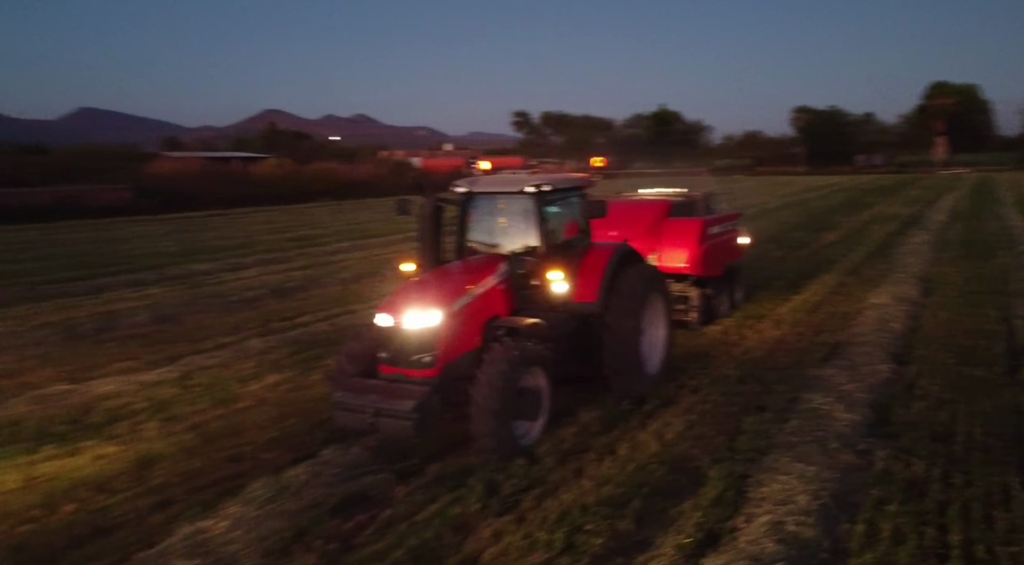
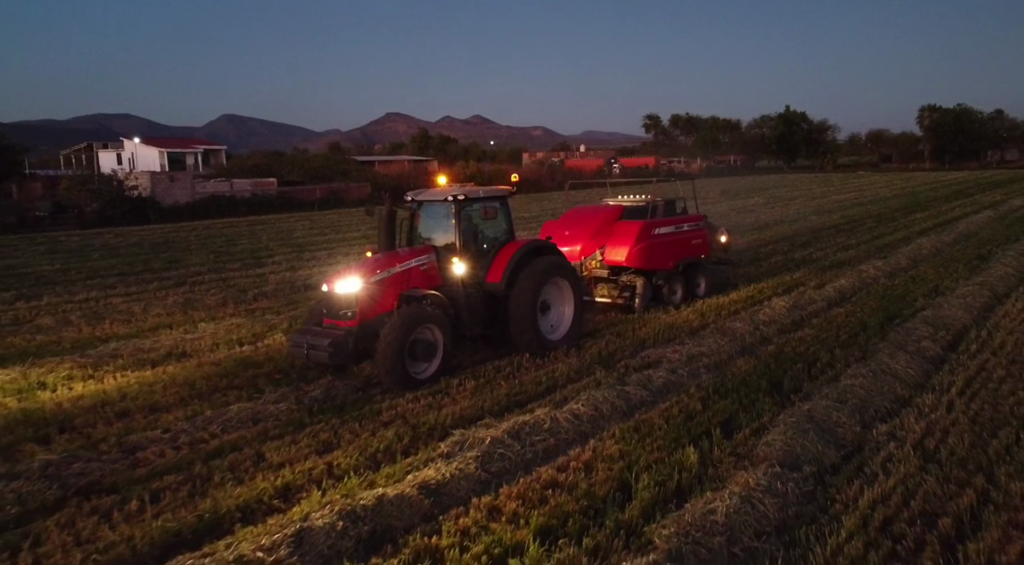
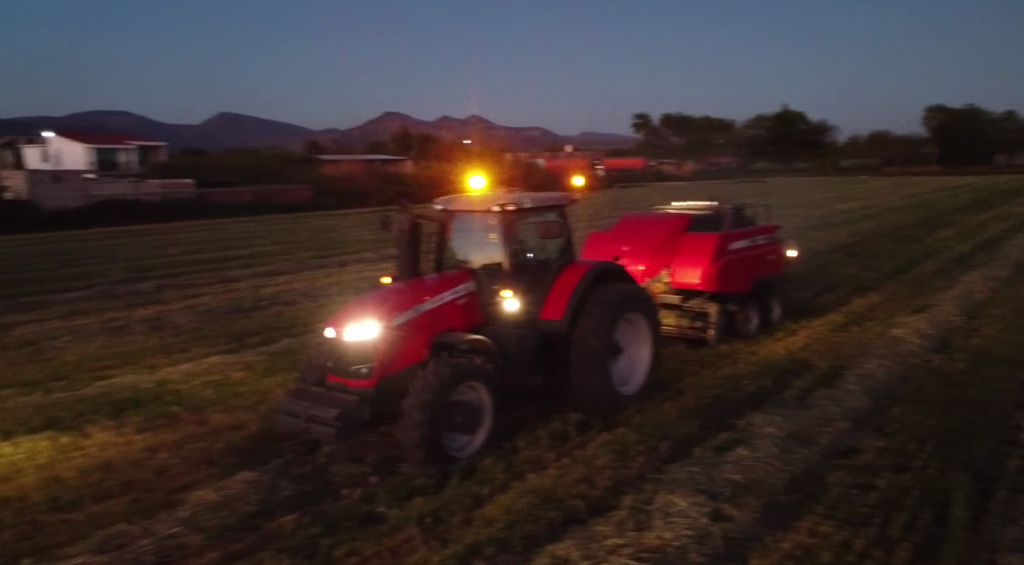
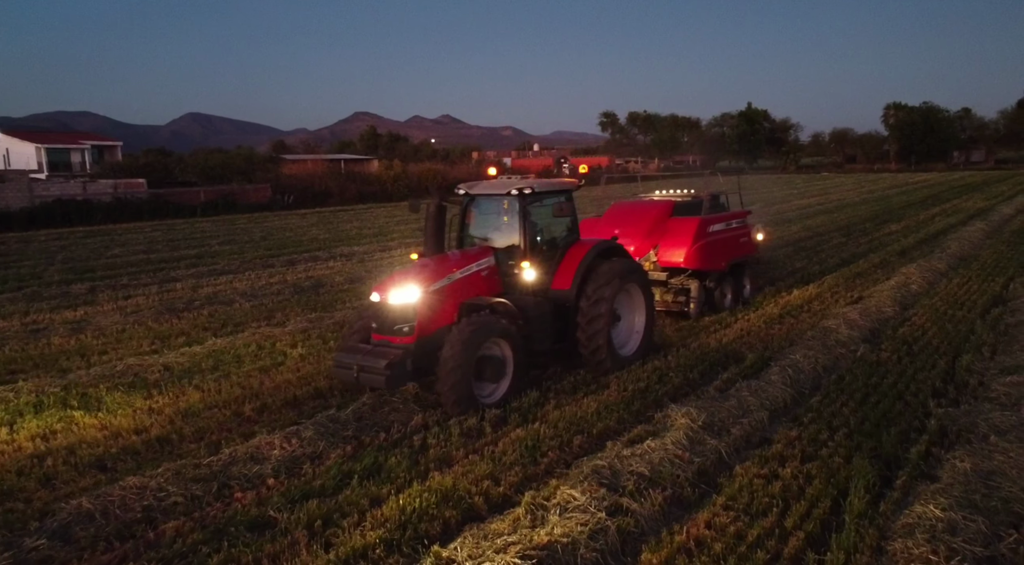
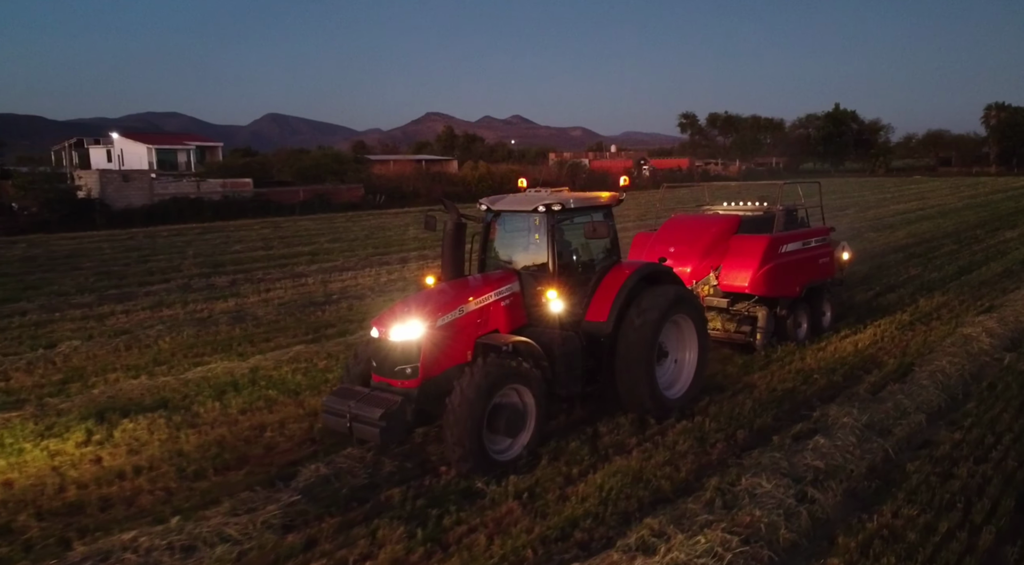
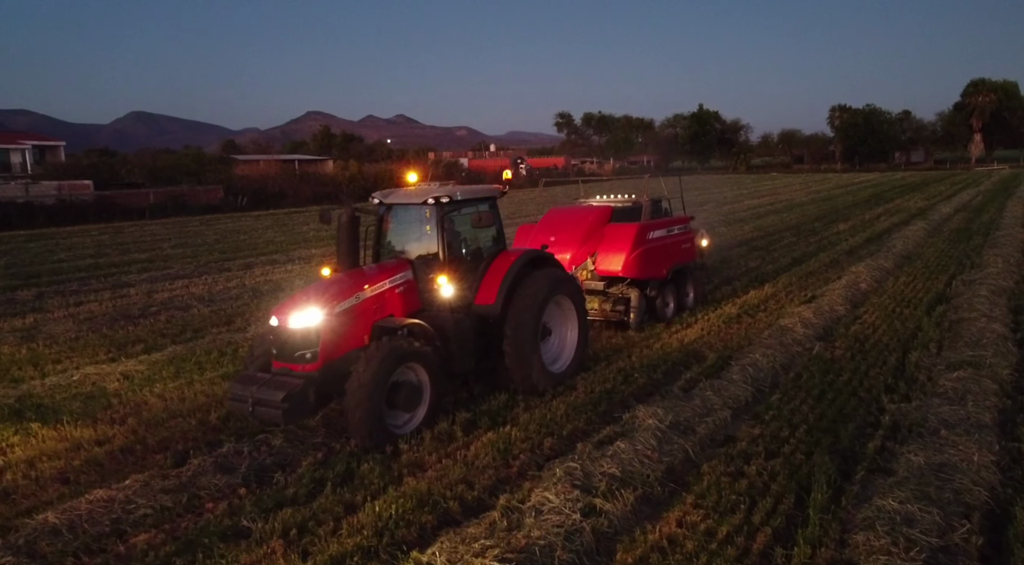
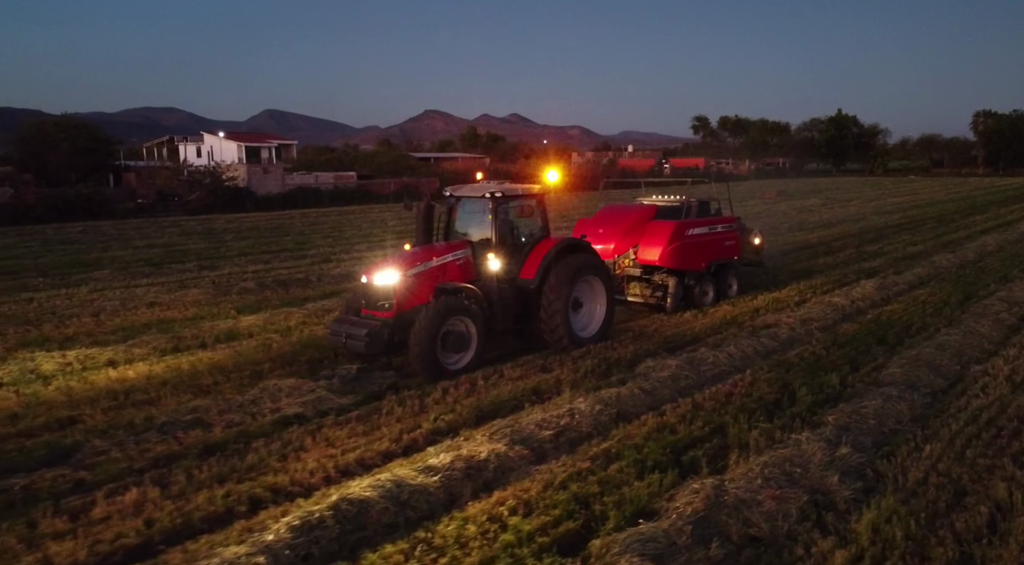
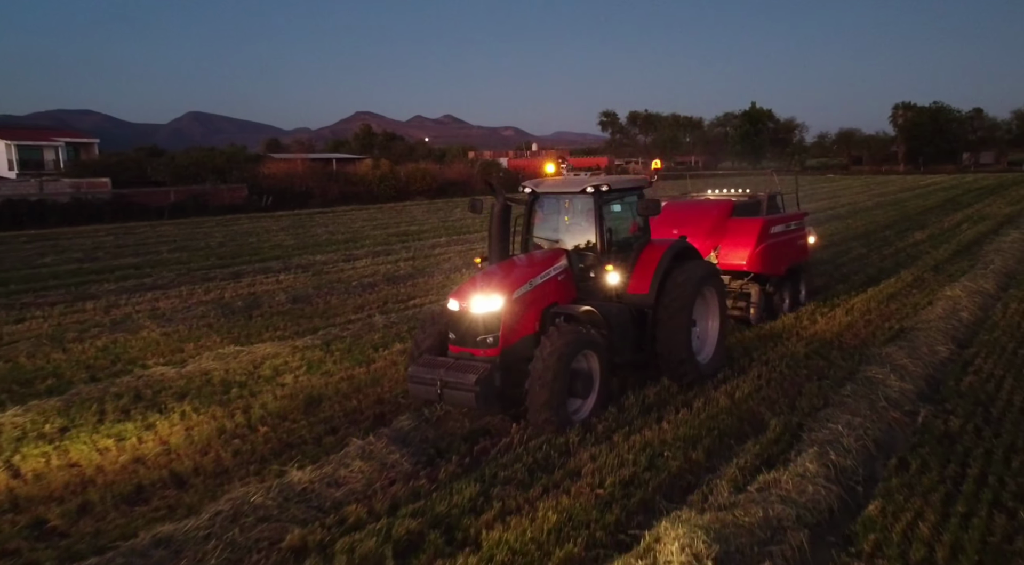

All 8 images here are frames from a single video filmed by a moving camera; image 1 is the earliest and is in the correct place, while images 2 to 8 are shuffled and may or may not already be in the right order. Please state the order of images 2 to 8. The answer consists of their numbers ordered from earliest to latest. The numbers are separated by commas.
8, 4, 6, 3, 5, 2, 7
